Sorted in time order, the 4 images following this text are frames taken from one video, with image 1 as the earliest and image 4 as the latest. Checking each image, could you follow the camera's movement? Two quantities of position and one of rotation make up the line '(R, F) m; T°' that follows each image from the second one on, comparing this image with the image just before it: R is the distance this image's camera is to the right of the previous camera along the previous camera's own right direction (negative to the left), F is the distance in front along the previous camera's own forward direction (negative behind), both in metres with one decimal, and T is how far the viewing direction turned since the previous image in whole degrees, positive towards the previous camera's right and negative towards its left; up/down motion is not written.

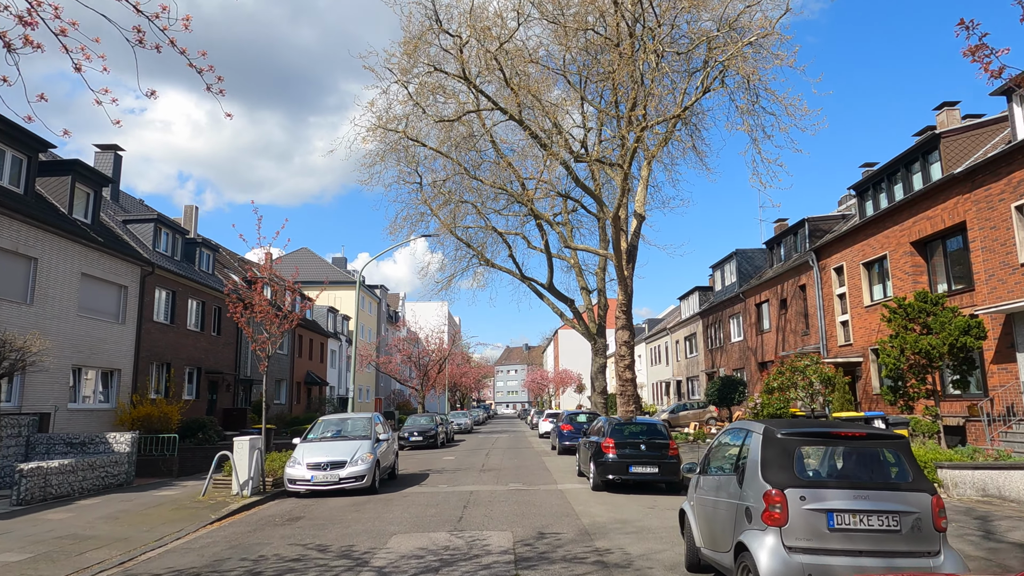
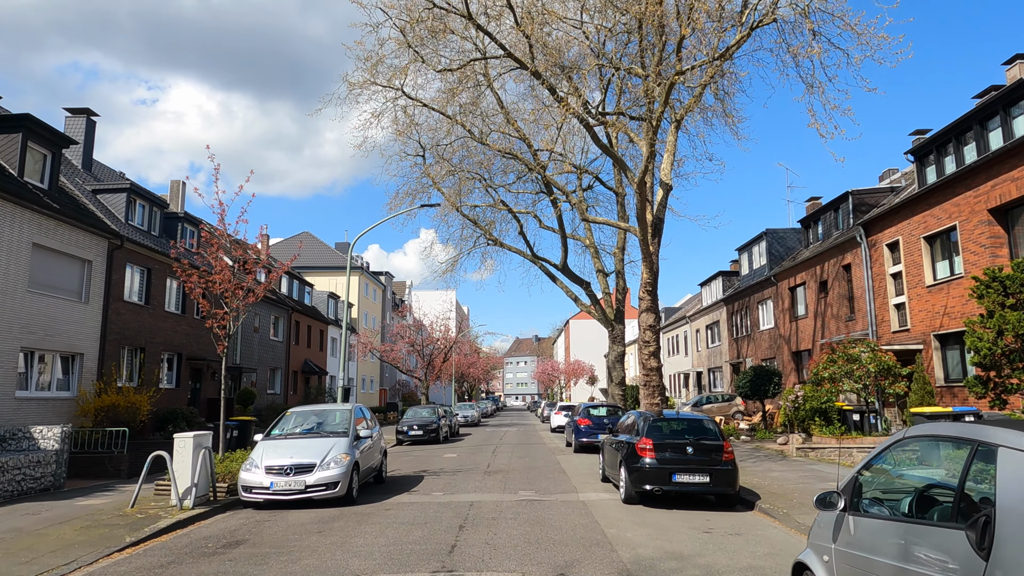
(0.0, +2.2) m; -1°
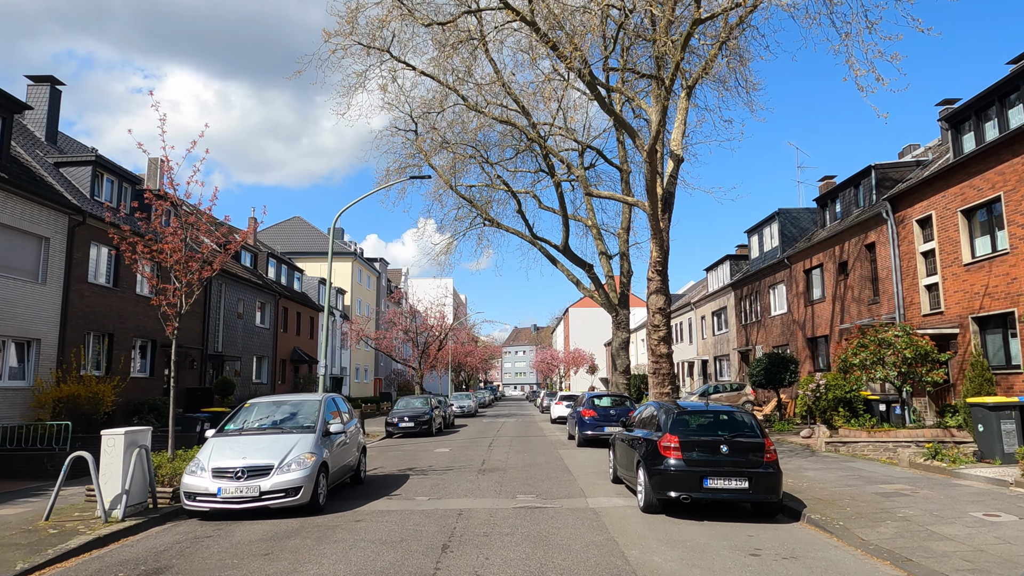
(0.0, +1.4) m; 0°
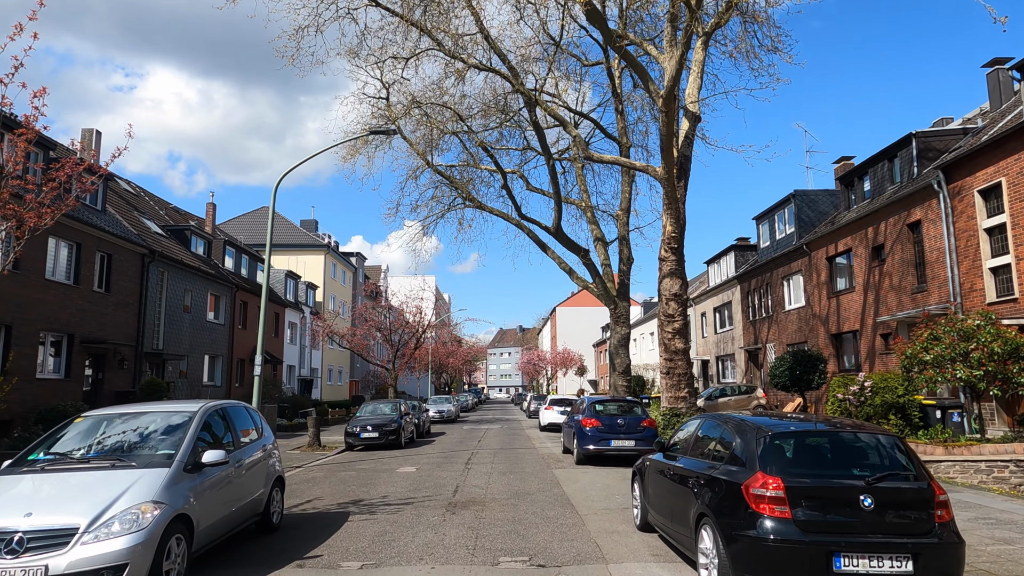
(0.0, +2.9) m; +1°
